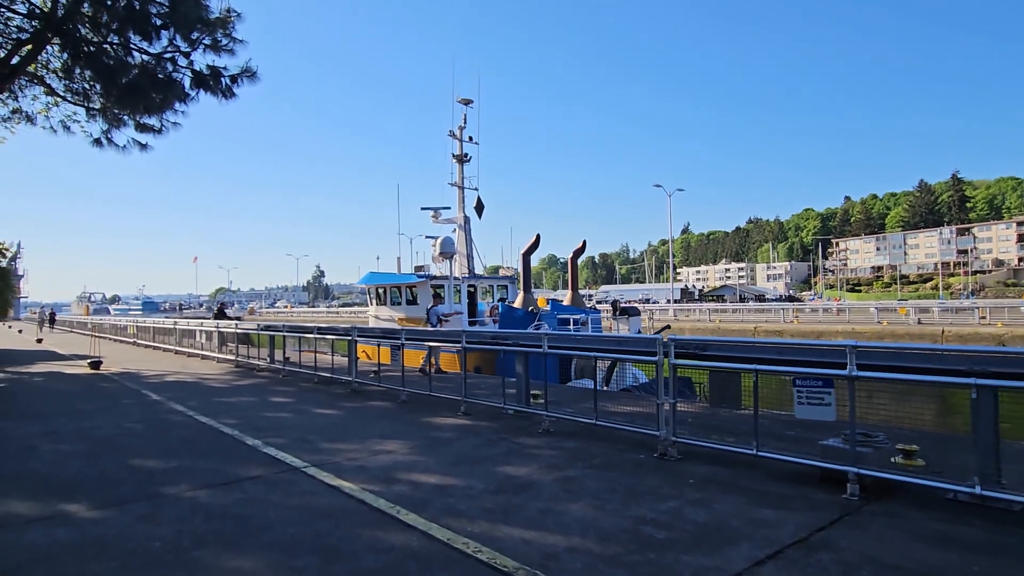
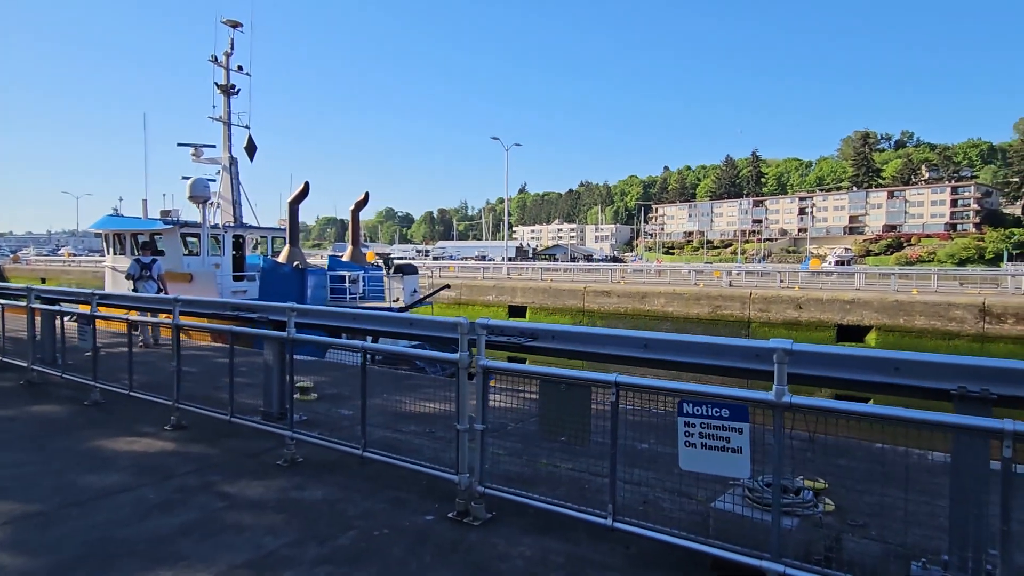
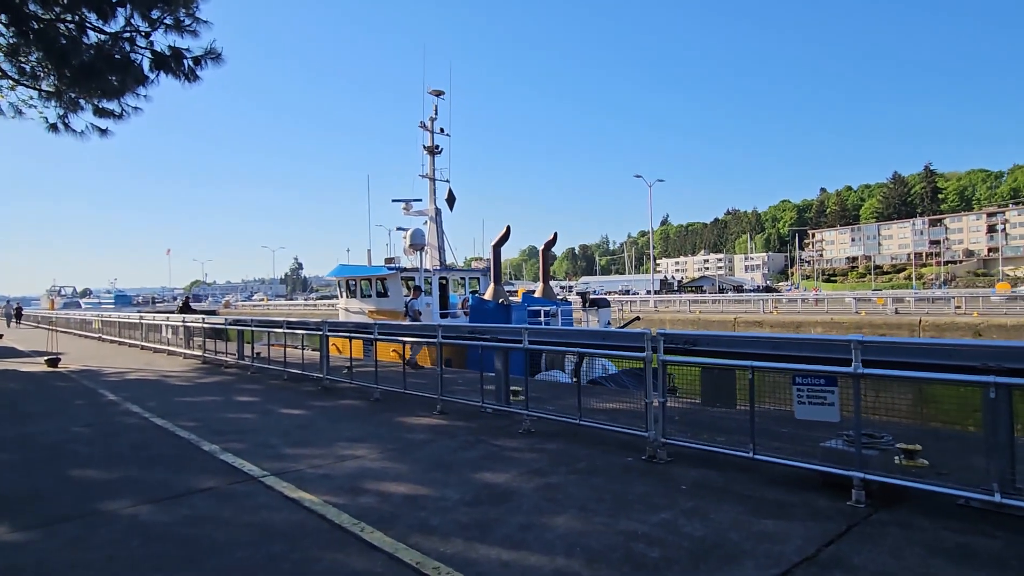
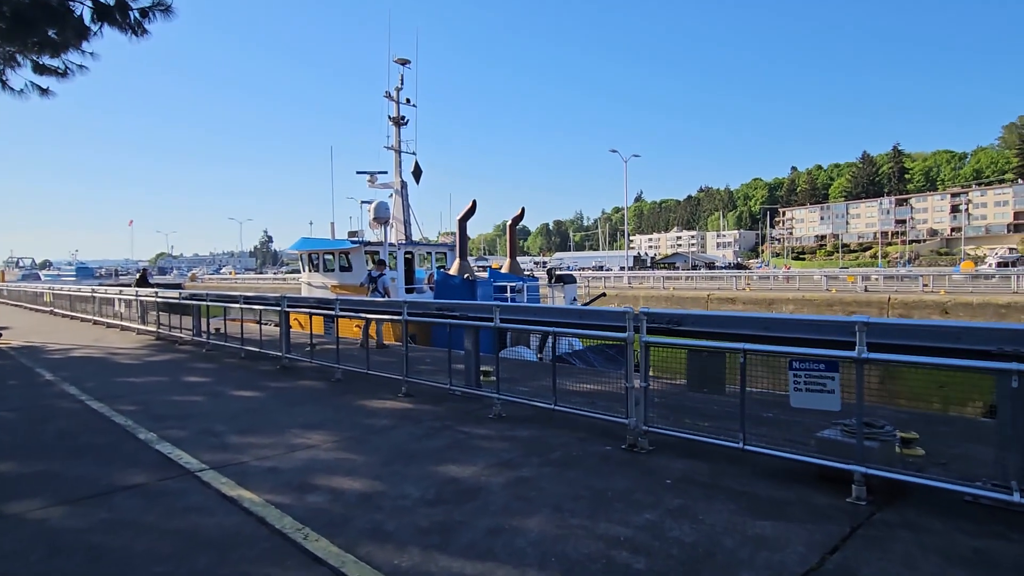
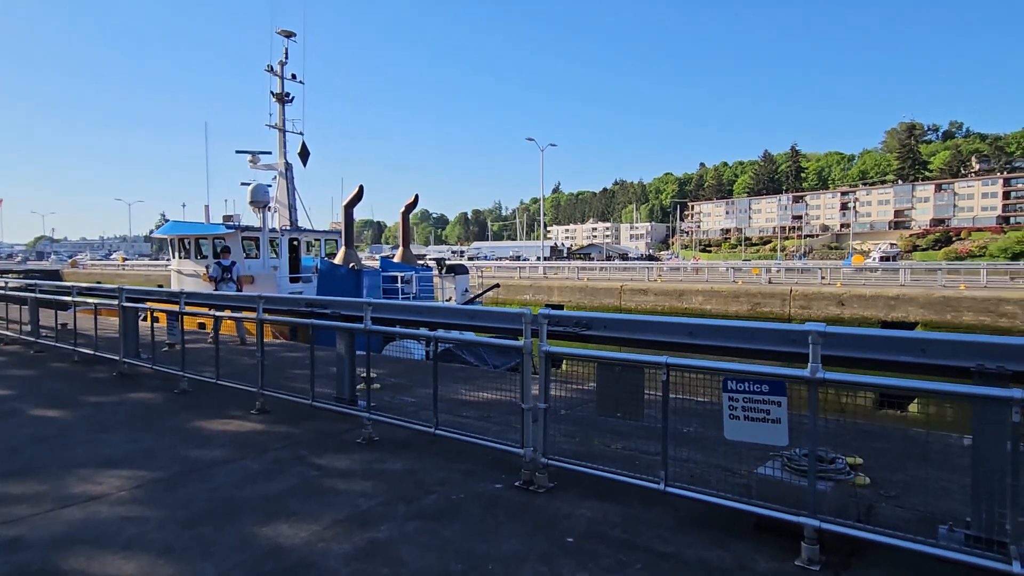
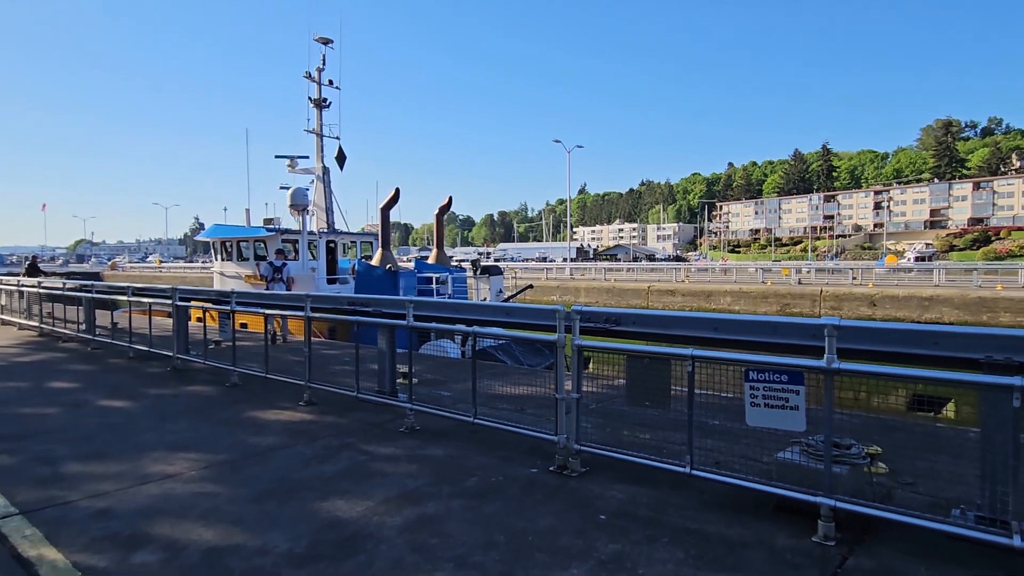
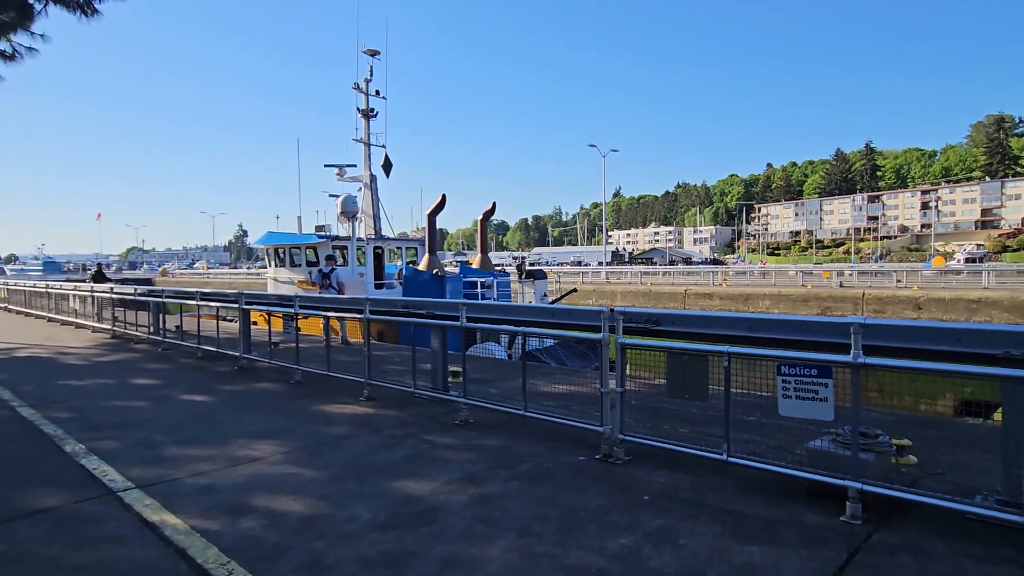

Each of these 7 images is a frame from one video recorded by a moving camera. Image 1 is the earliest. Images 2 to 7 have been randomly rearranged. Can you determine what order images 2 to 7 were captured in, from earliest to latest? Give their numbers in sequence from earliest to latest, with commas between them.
3, 4, 7, 6, 5, 2
